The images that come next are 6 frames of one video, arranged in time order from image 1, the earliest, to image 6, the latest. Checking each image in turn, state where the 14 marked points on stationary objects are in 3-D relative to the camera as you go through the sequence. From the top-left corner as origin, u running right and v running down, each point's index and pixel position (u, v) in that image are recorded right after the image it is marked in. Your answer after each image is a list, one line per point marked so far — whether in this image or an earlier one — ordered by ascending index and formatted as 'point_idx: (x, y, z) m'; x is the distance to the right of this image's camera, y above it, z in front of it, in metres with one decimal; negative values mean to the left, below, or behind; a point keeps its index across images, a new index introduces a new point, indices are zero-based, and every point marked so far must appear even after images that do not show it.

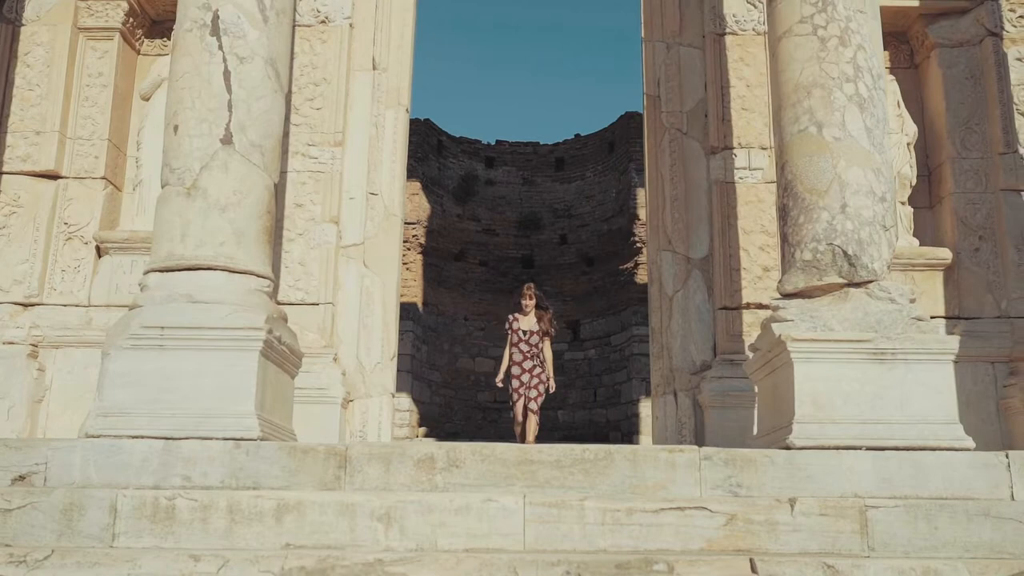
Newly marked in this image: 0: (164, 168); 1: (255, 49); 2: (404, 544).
0: (-1.8, +0.6, +5.3) m
1: (-1.4, +1.3, +5.4) m
2: (-0.5, -1.1, +4.2) m
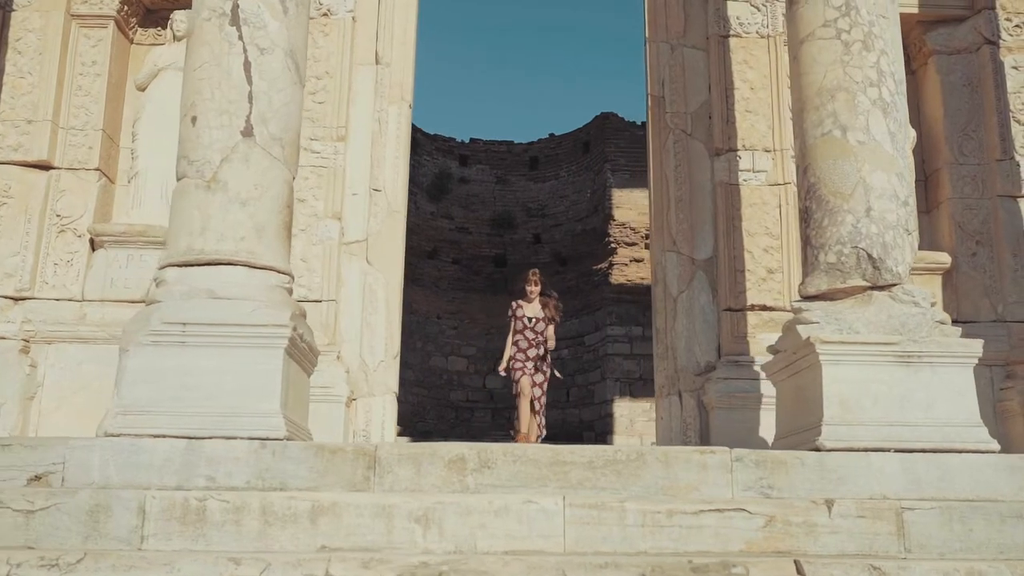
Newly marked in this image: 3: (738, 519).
0: (-1.7, +0.7, +5.2) m
1: (-1.2, +1.3, +5.3) m
2: (-0.3, -1.1, +4.1) m
3: (+1.0, -1.0, +4.3) m
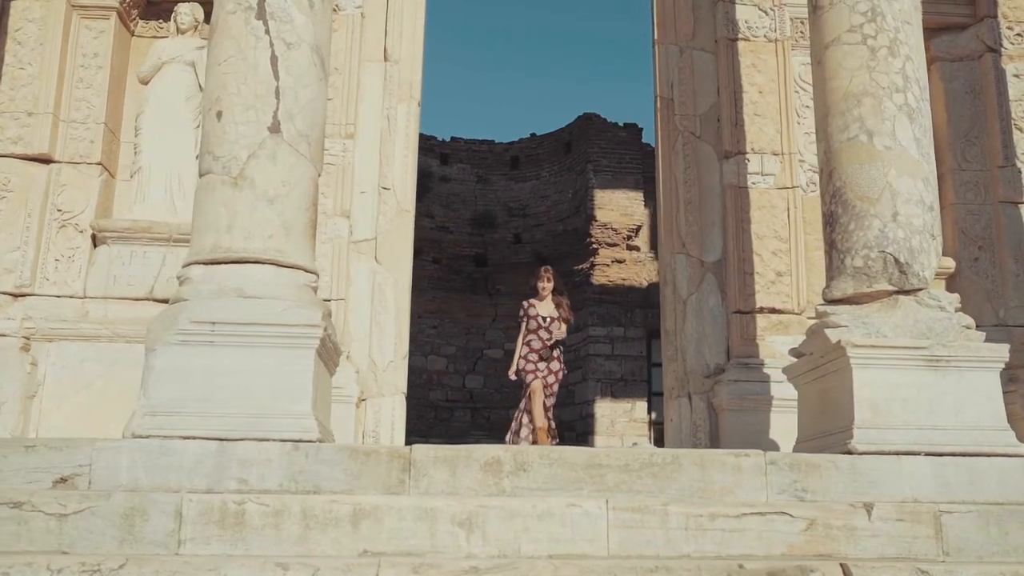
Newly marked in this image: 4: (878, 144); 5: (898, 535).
0: (-1.5, +0.7, +5.1) m
1: (-1.1, +1.3, +5.2) m
2: (-0.1, -1.1, +4.1) m
3: (+1.1, -1.0, +4.3) m
4: (+1.9, +0.8, +5.3) m
5: (+1.6, -1.0, +4.3) m
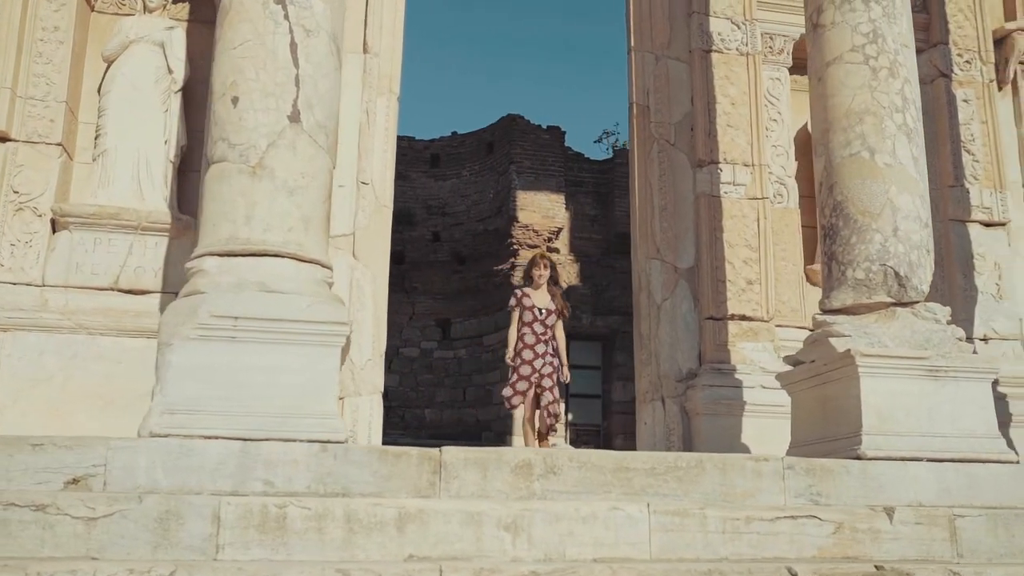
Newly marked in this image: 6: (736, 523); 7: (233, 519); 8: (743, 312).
0: (-1.4, +0.7, +4.9) m
1: (-1.0, +1.3, +5.1) m
2: (+0.1, -1.1, +4.1) m
3: (+1.3, -1.0, +4.4) m
4: (+2.0, +0.7, +5.5) m
5: (+1.8, -1.1, +4.5) m
6: (+1.0, -1.0, +4.3) m
7: (-1.1, -0.9, +3.9) m
8: (+1.7, -0.2, +7.3) m
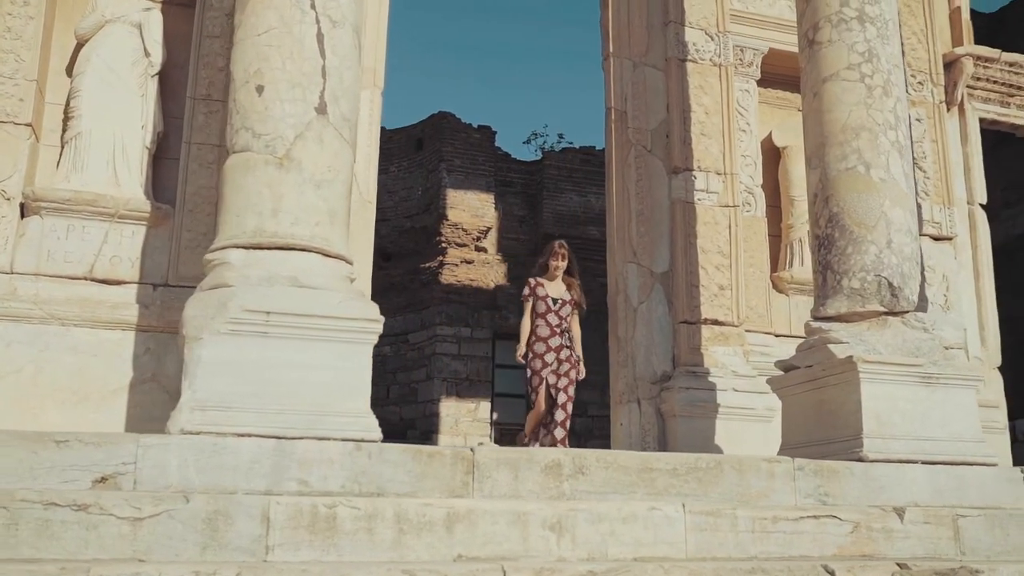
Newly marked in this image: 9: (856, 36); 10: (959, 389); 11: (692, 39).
0: (-1.3, +0.7, +4.7) m
1: (-0.8, +1.3, +5.0) m
2: (+0.3, -1.1, +4.1) m
3: (+1.4, -1.1, +4.5) m
4: (+2.1, +0.6, +5.7) m
5: (+1.9, -1.2, +4.7) m
6: (+1.1, -1.0, +4.4) m
7: (-0.9, -0.9, +3.8) m
8: (+1.5, -0.2, +7.5) m
9: (+2.0, +1.5, +5.9) m
10: (+2.4, -0.6, +5.5) m
11: (+1.4, +2.0, +7.9) m
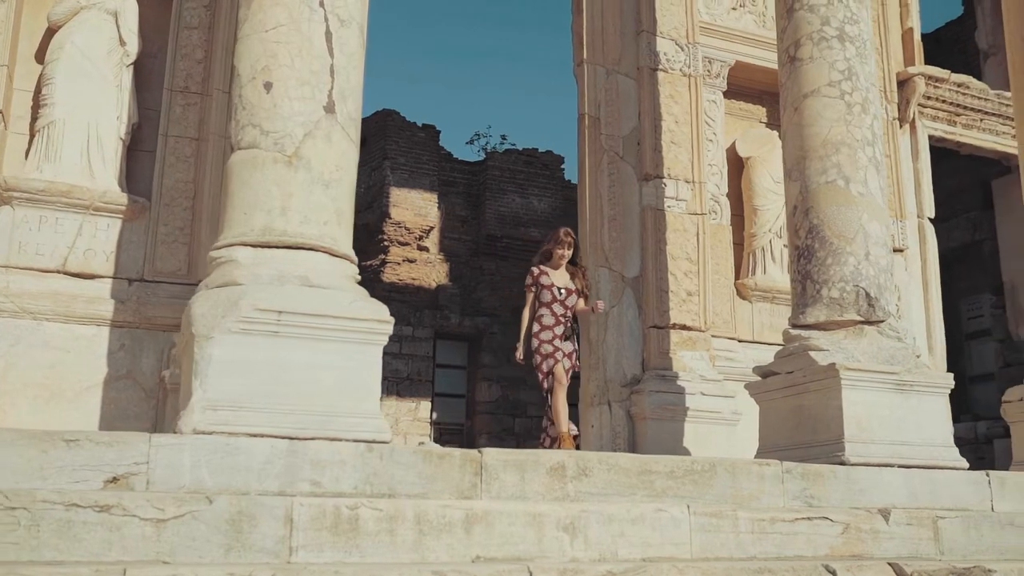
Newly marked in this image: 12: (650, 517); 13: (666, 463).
0: (-1.2, +0.7, +4.7) m
1: (-0.8, +1.3, +5.0) m
2: (+0.3, -1.1, +4.2) m
3: (+1.5, -1.1, +4.7) m
4: (+2.0, +0.6, +6.0) m
5: (+1.9, -1.2, +4.9) m
6: (+1.1, -1.1, +4.6) m
7: (-0.8, -0.9, +3.8) m
8: (+1.3, -0.3, +7.6) m
9: (+2.0, +1.4, +6.2) m
10: (+2.4, -0.6, +5.8) m
11: (+1.2, +1.9, +8.1) m
12: (+0.6, -1.0, +4.4) m
13: (+0.7, -0.8, +4.9) m
